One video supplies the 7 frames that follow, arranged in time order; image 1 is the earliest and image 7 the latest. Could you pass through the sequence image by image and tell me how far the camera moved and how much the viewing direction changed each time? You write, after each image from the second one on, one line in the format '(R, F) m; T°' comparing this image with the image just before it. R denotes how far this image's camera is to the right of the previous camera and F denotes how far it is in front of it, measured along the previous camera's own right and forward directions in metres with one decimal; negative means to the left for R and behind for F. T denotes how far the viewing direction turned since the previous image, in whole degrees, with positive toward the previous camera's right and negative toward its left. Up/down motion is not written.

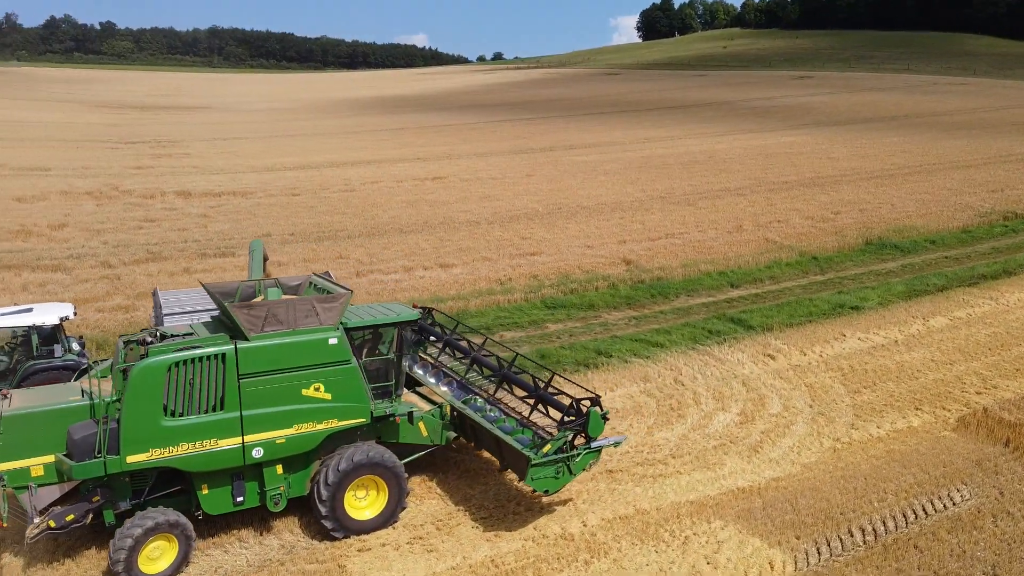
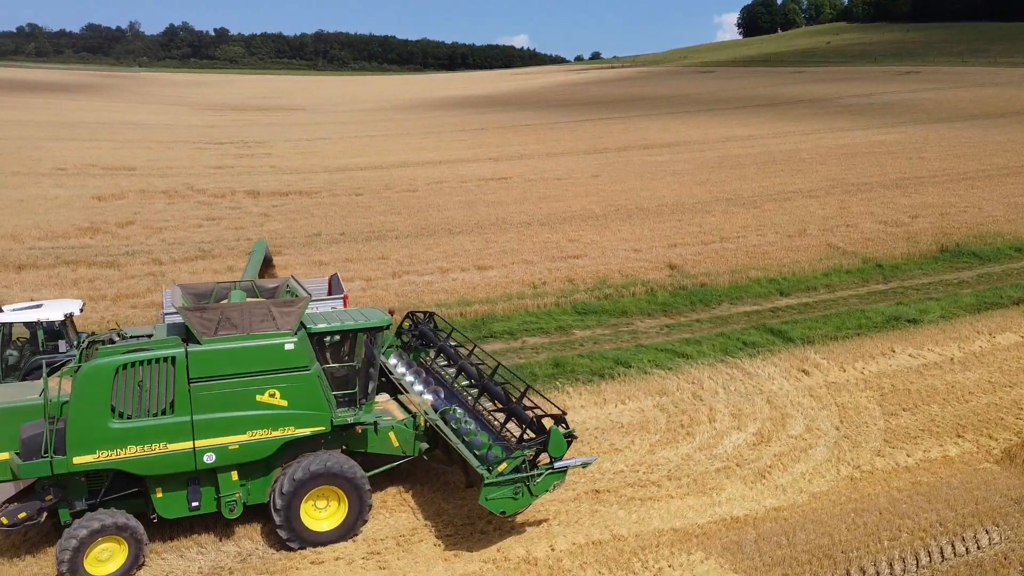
(+1.2, +0.5) m; -7°
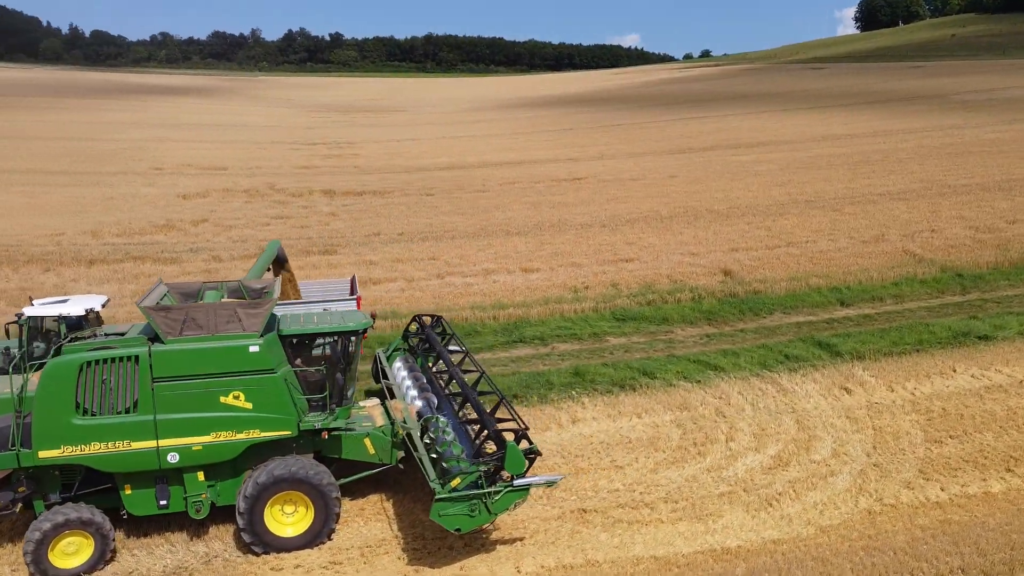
(+1.2, +0.5) m; -7°
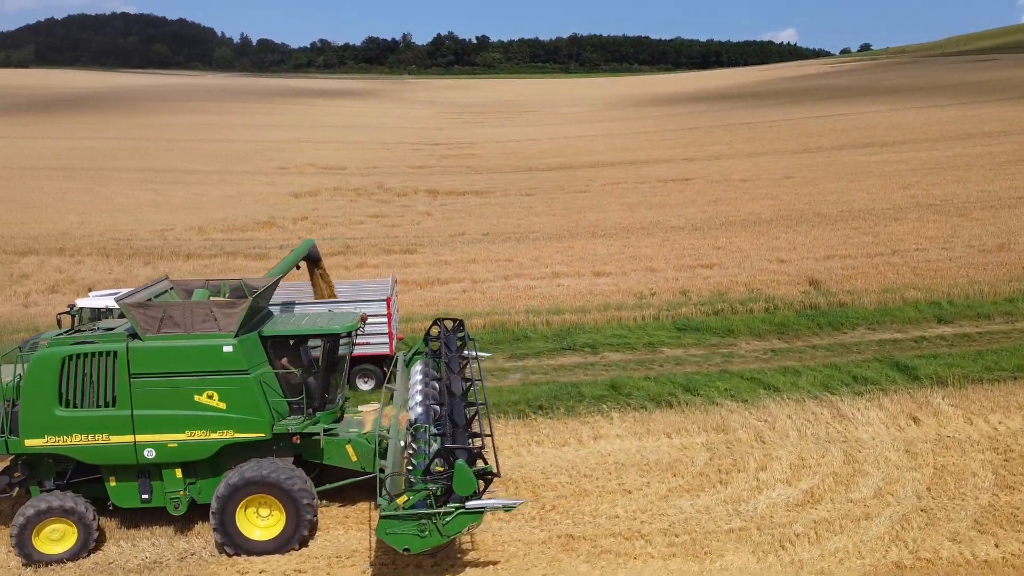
(+1.5, +0.6) m; -10°
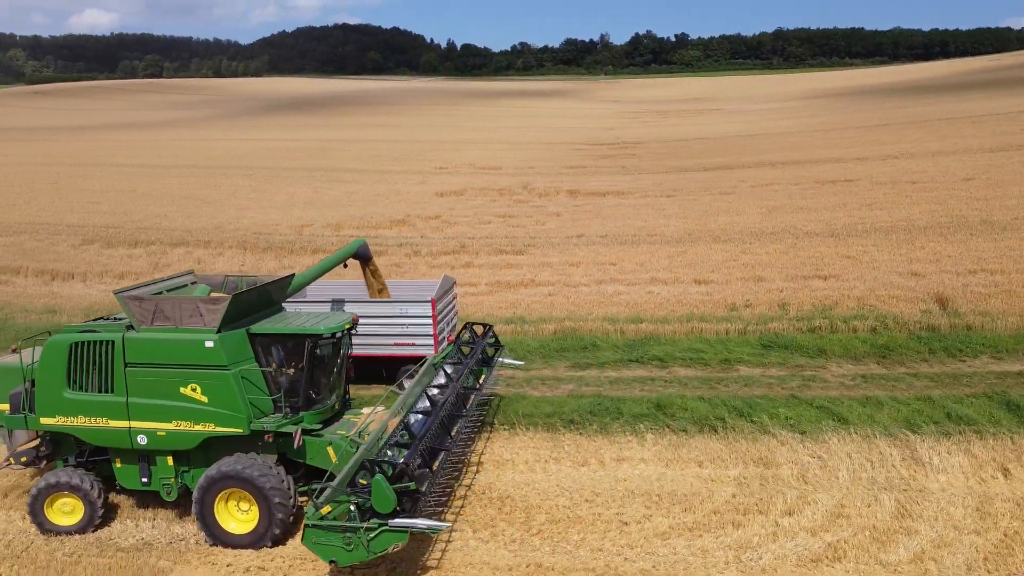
(+1.9, +0.7) m; -14°
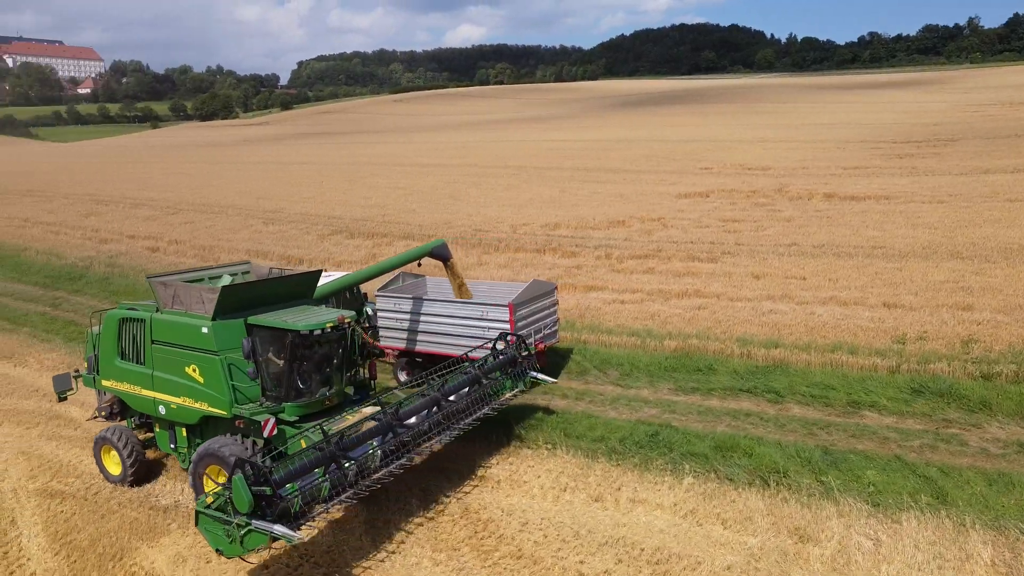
(+3.0, +1.3) m; -23°
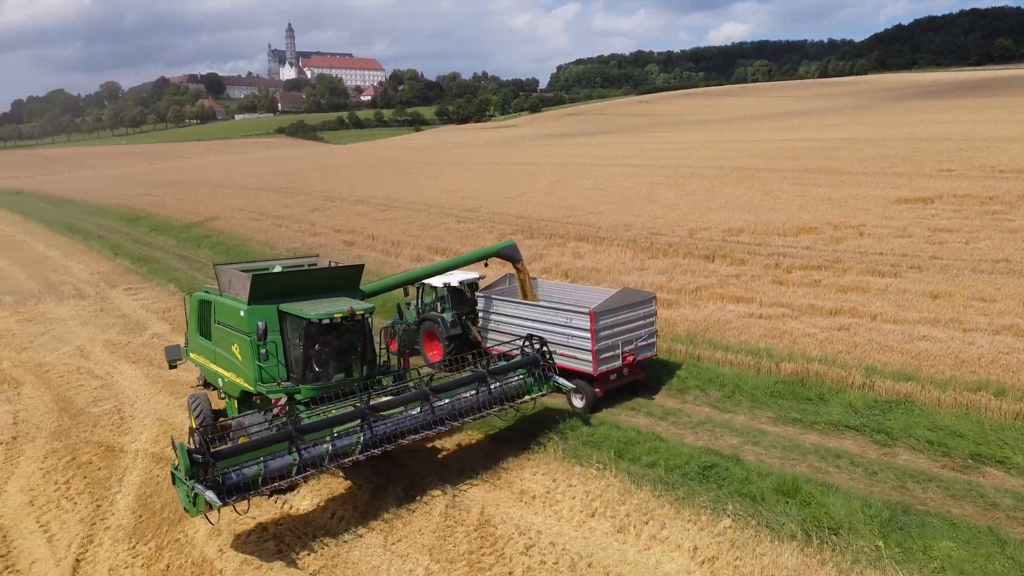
(+2.0, +0.7) m; -17°
